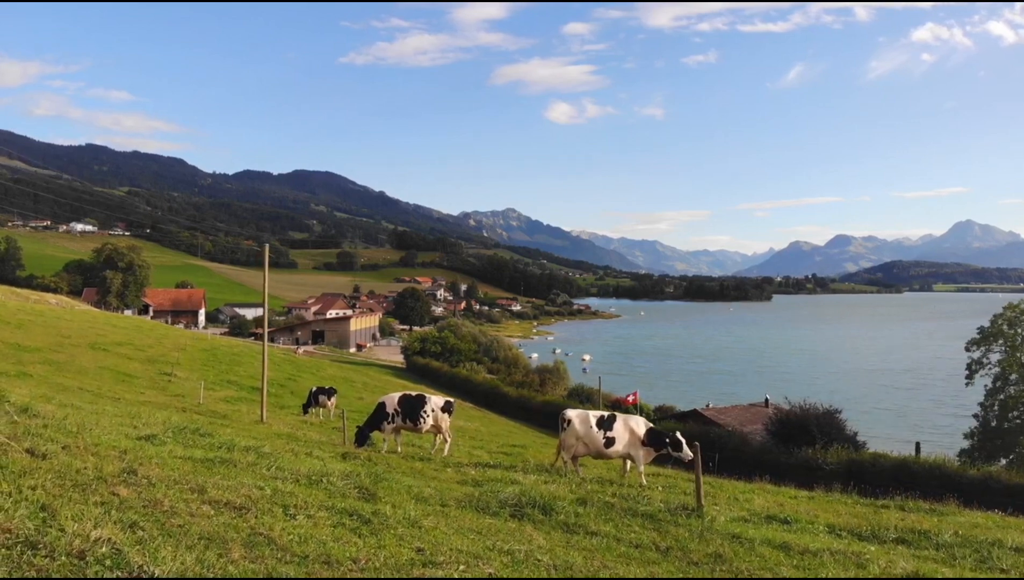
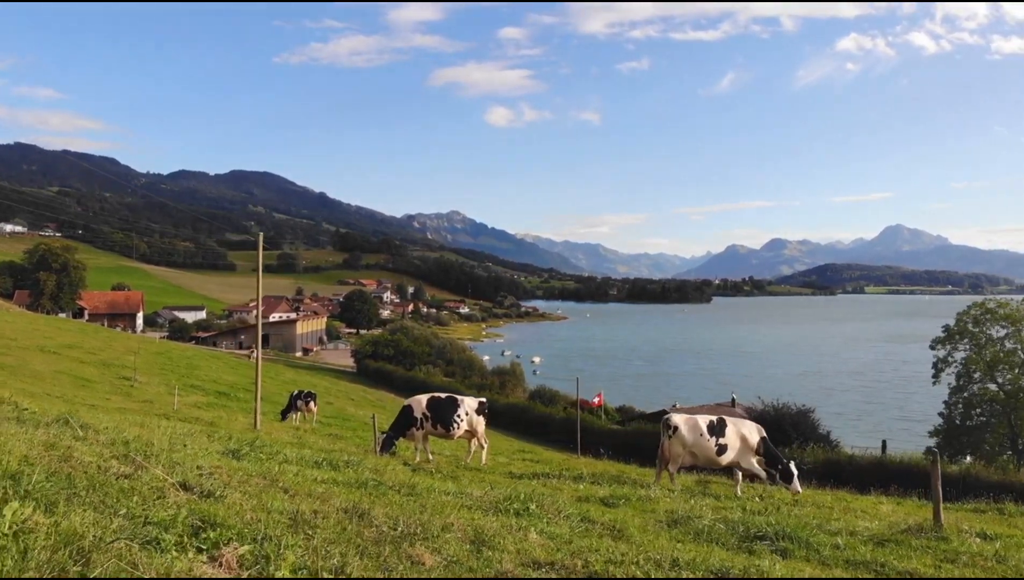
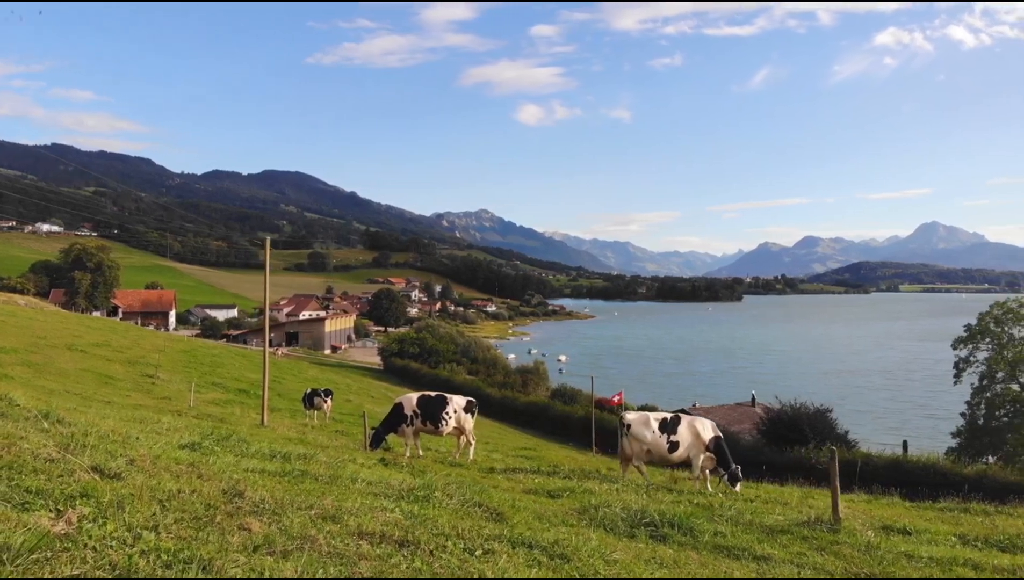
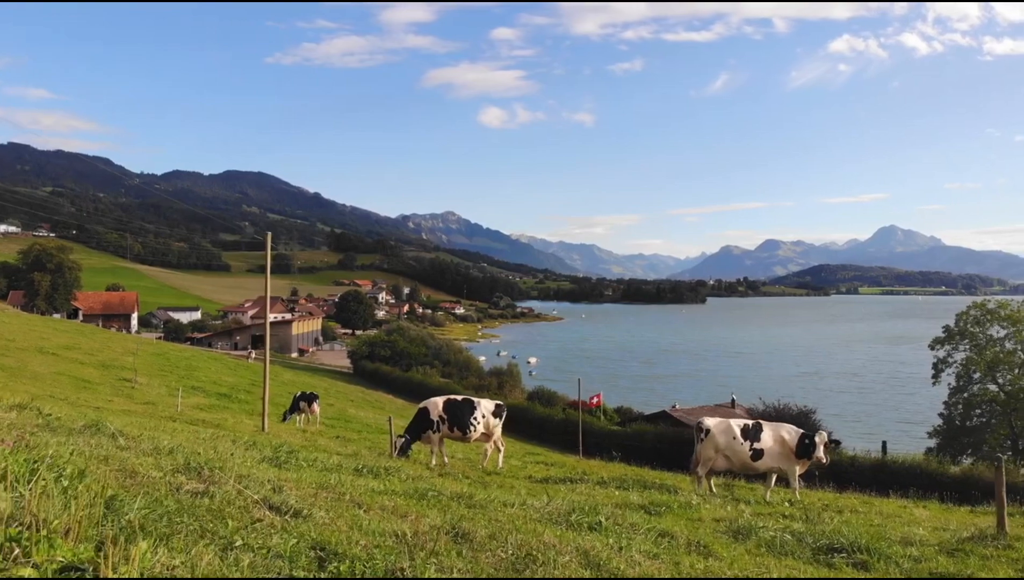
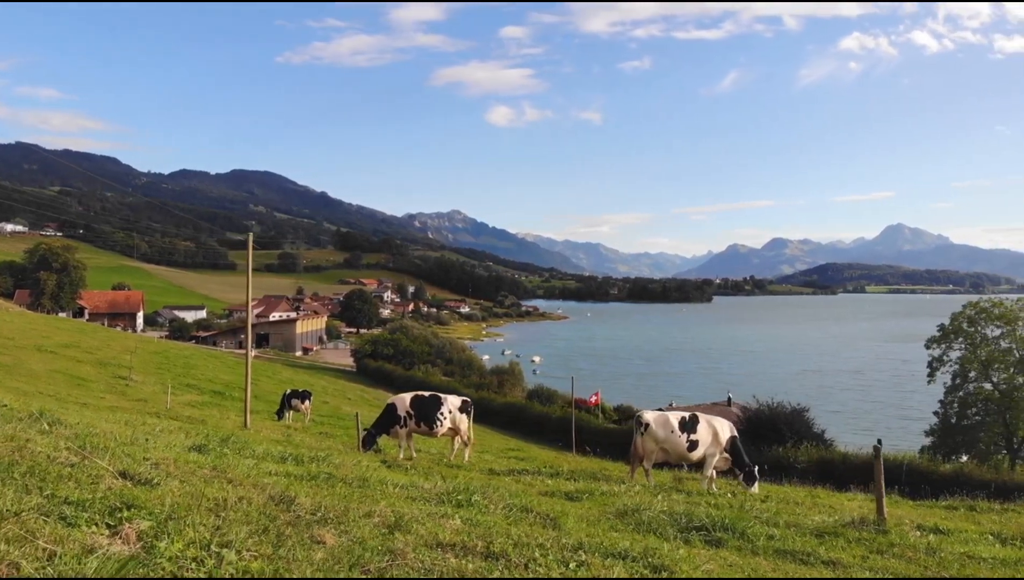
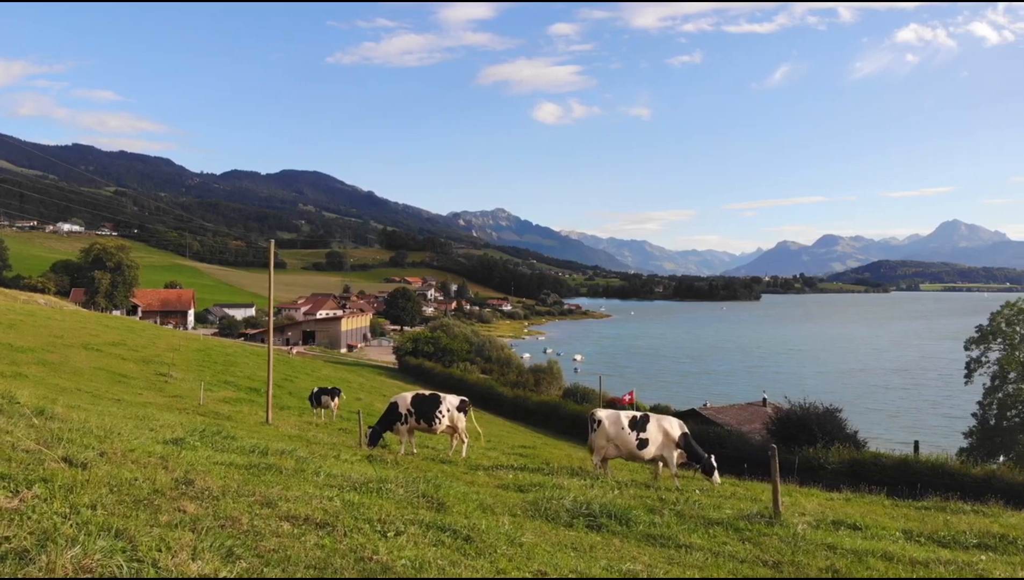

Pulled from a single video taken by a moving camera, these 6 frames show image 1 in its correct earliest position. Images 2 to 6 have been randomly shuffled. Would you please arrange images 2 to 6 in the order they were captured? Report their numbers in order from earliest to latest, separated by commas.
6, 3, 5, 2, 4
